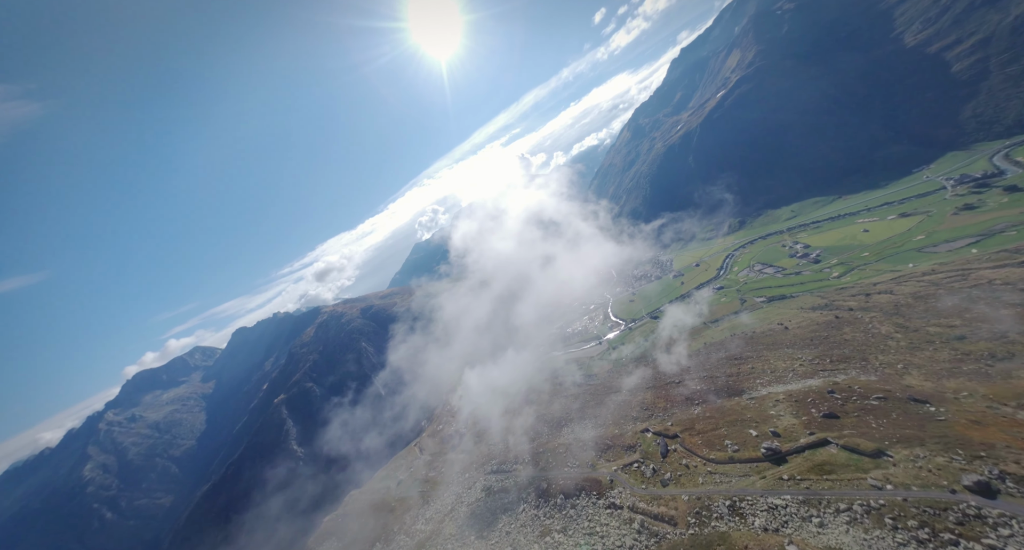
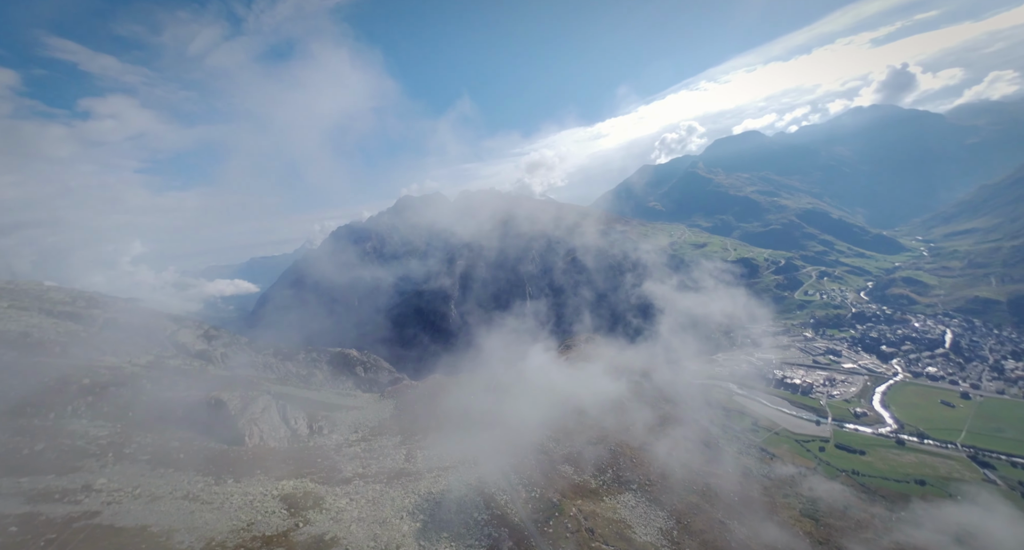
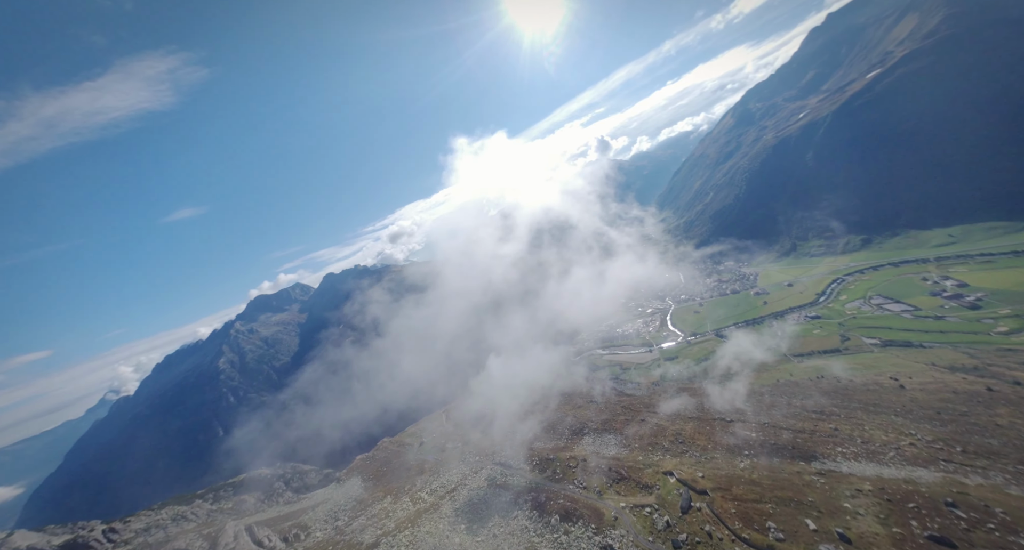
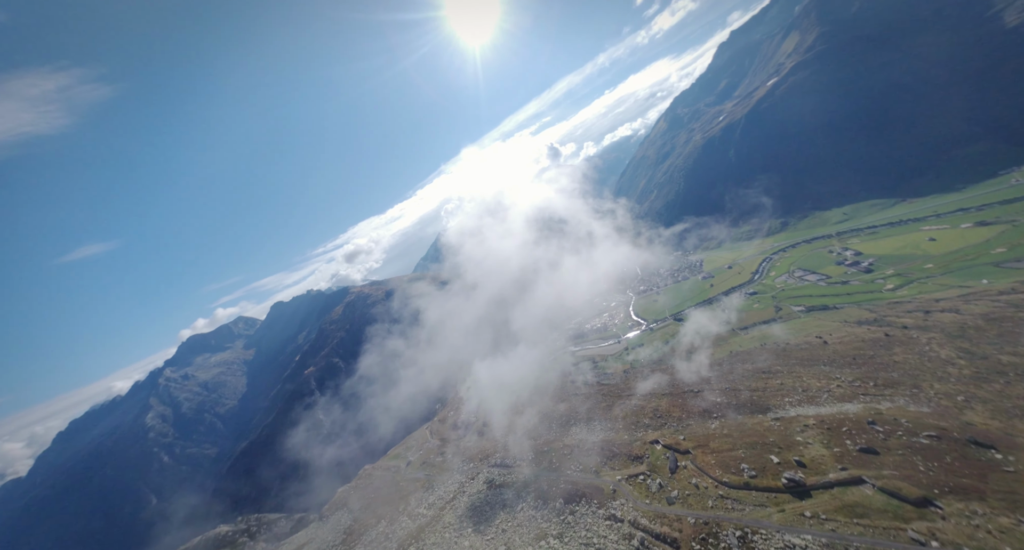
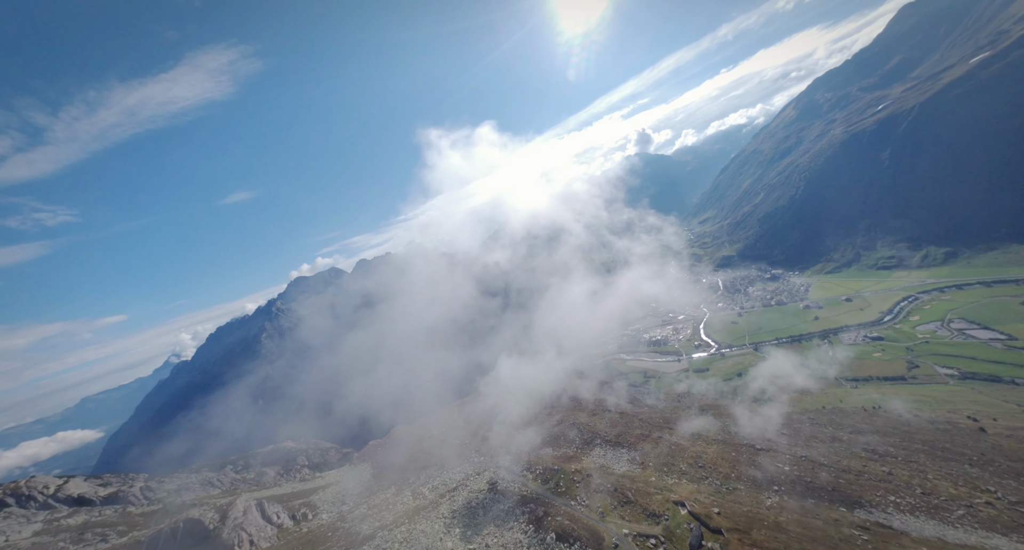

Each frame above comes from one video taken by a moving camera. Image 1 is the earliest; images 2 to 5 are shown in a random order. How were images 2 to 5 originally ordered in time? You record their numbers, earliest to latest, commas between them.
4, 3, 5, 2
